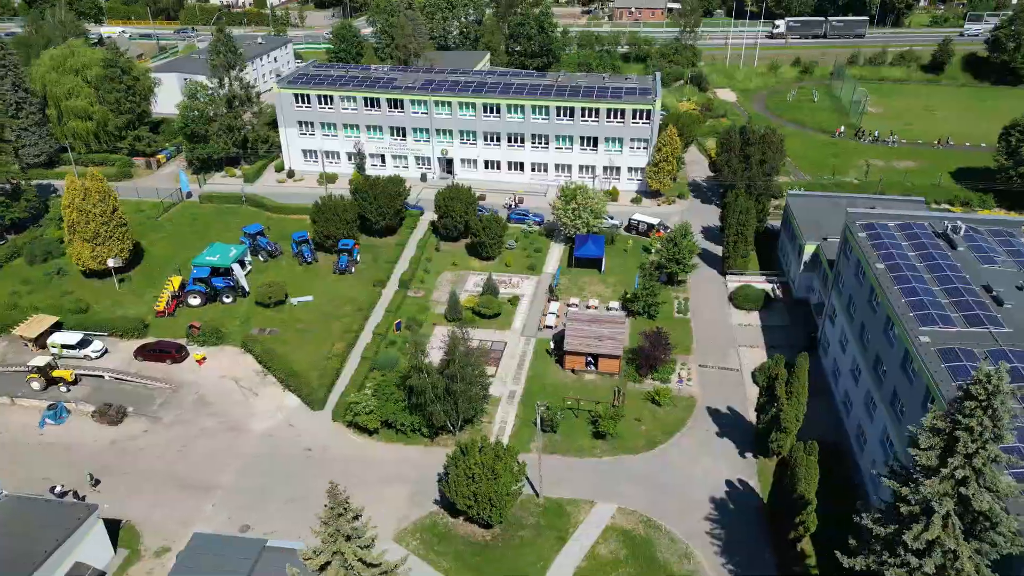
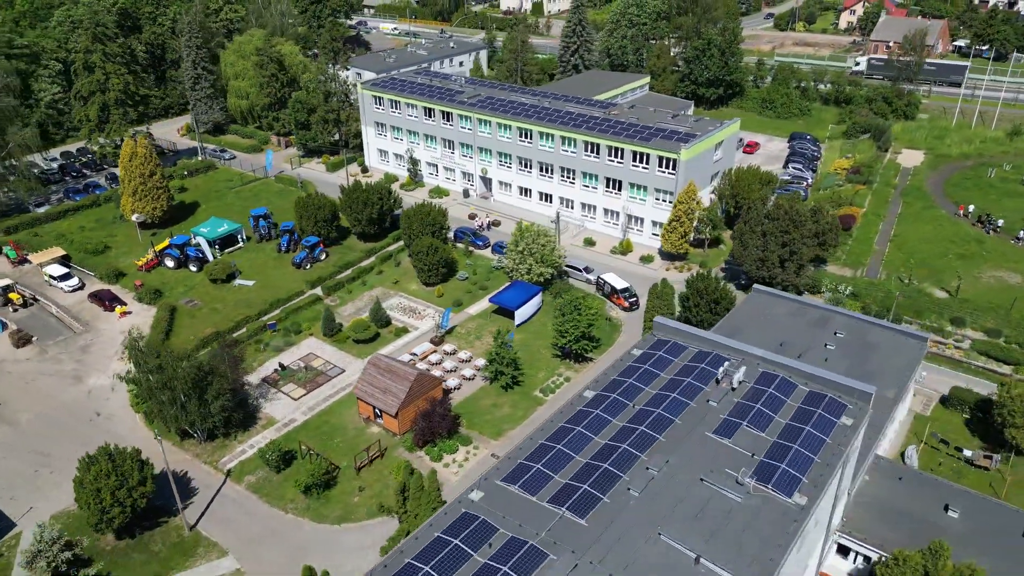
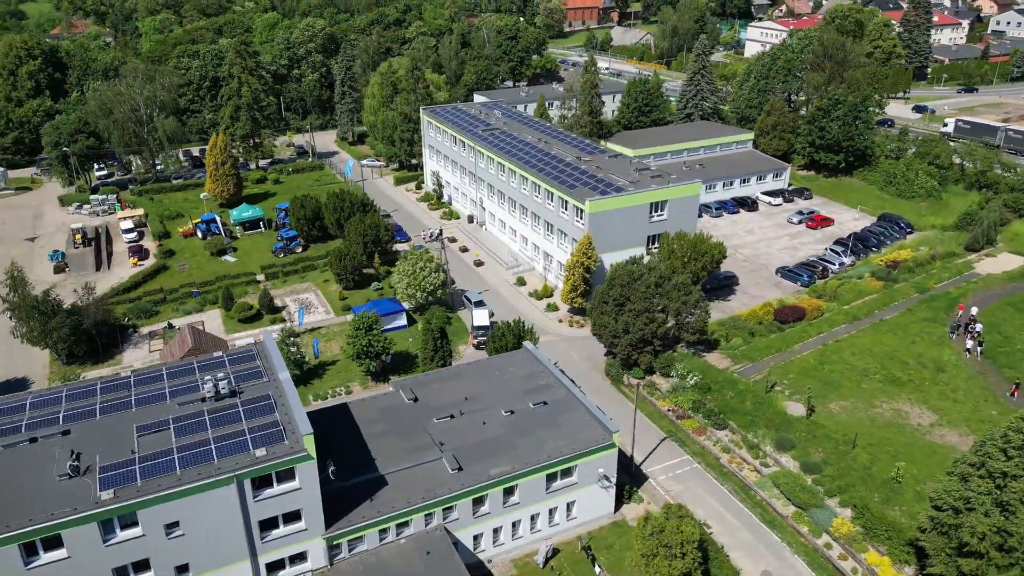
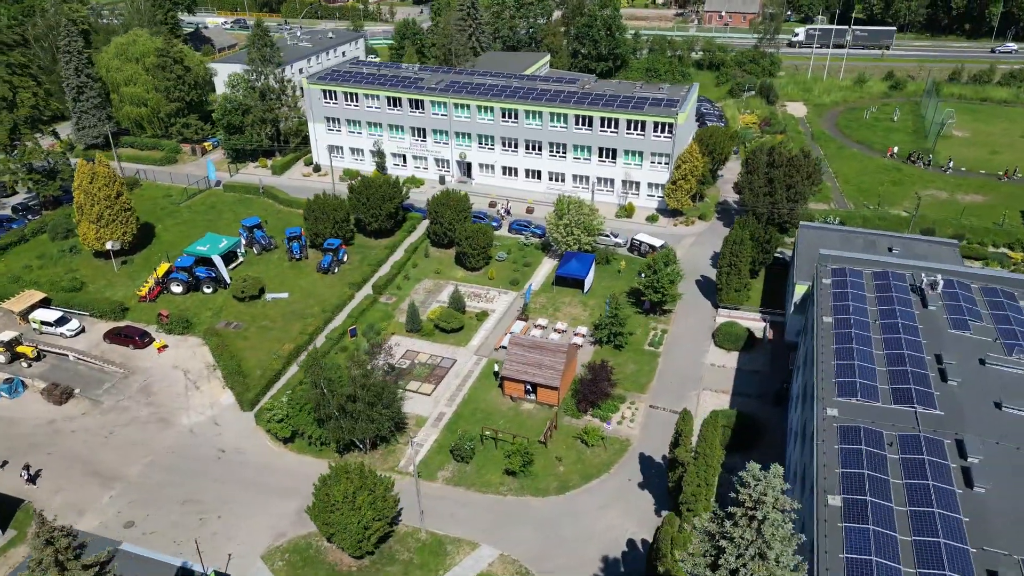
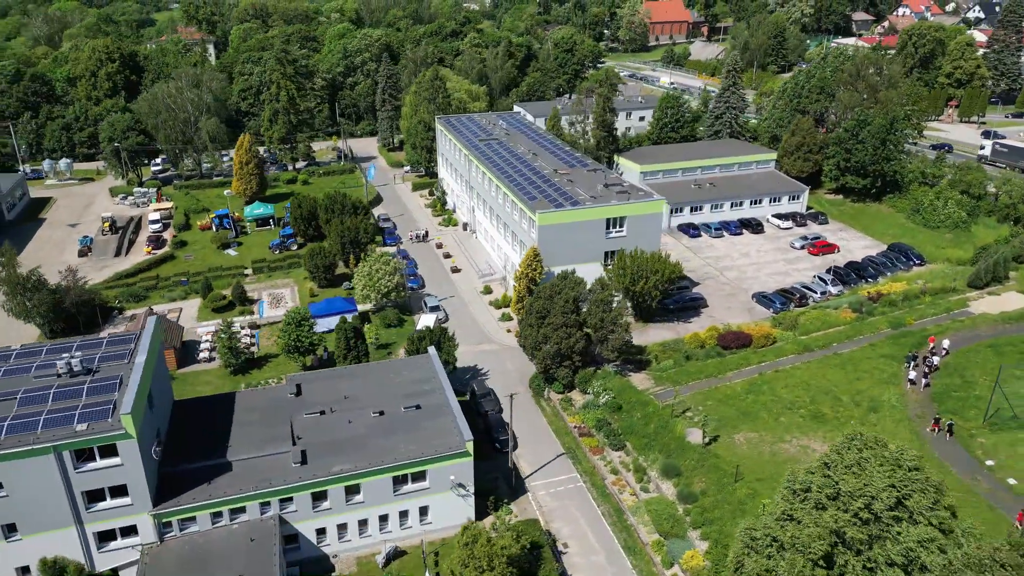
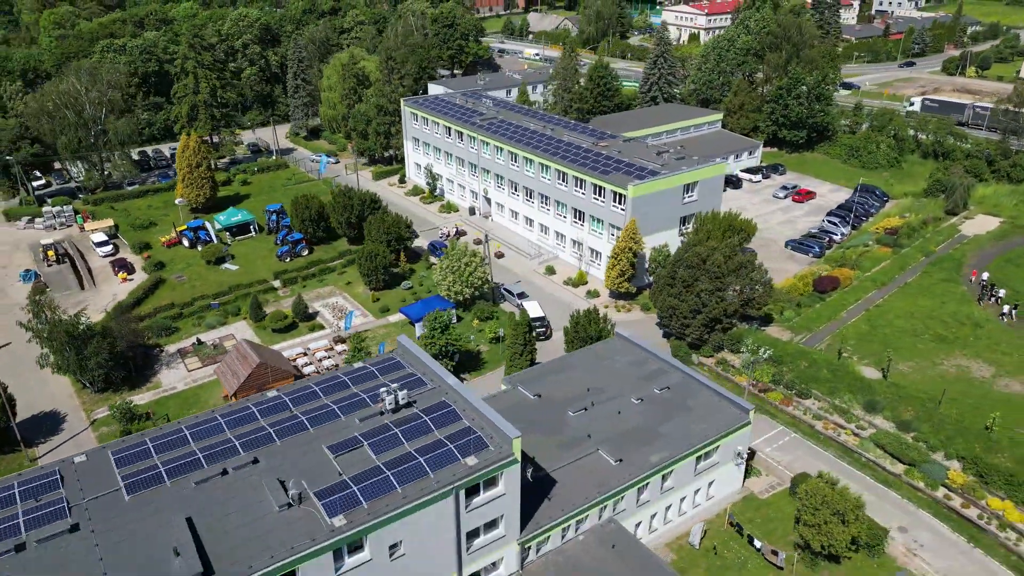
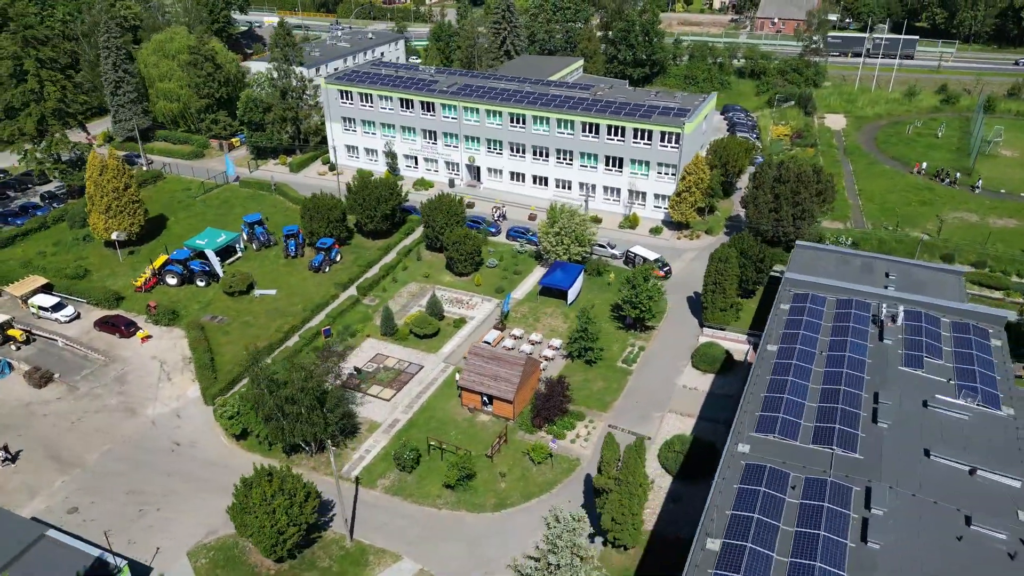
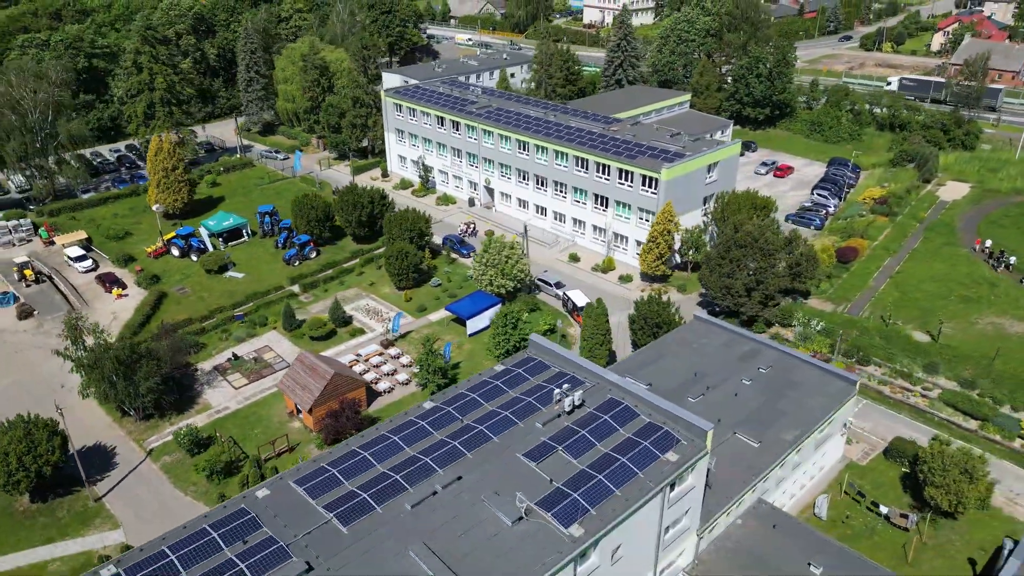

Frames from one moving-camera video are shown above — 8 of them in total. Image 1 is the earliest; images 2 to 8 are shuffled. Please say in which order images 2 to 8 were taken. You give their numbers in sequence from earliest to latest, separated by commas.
4, 7, 2, 8, 6, 3, 5
